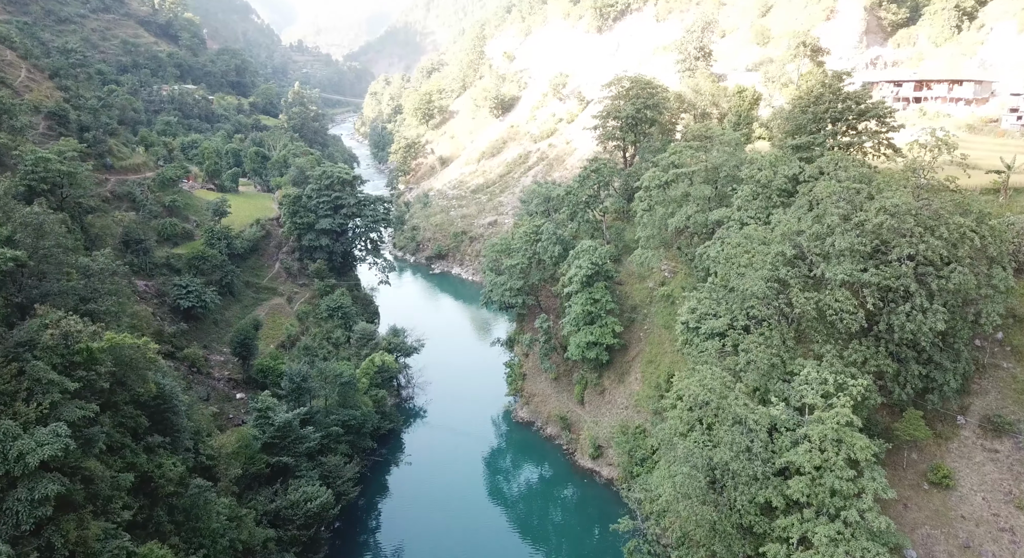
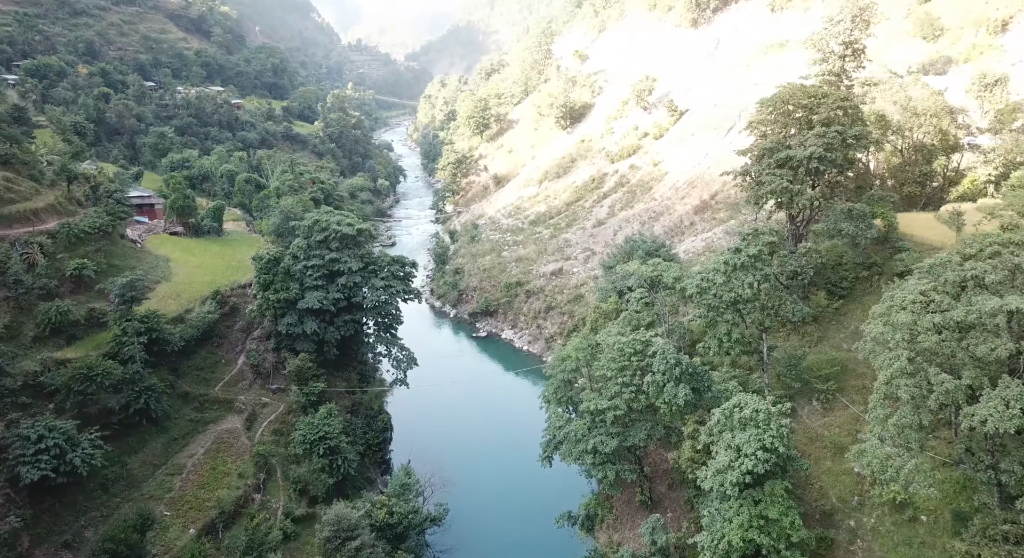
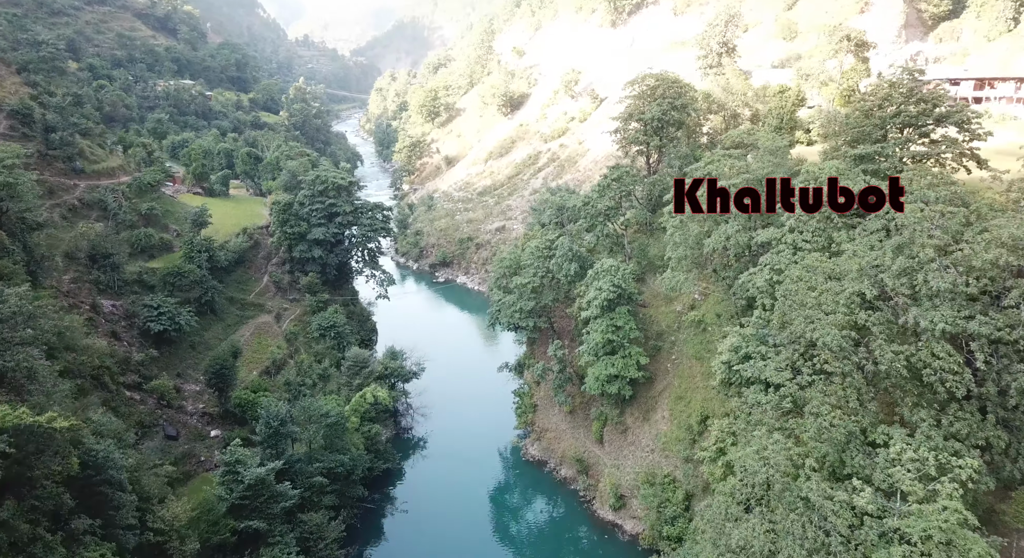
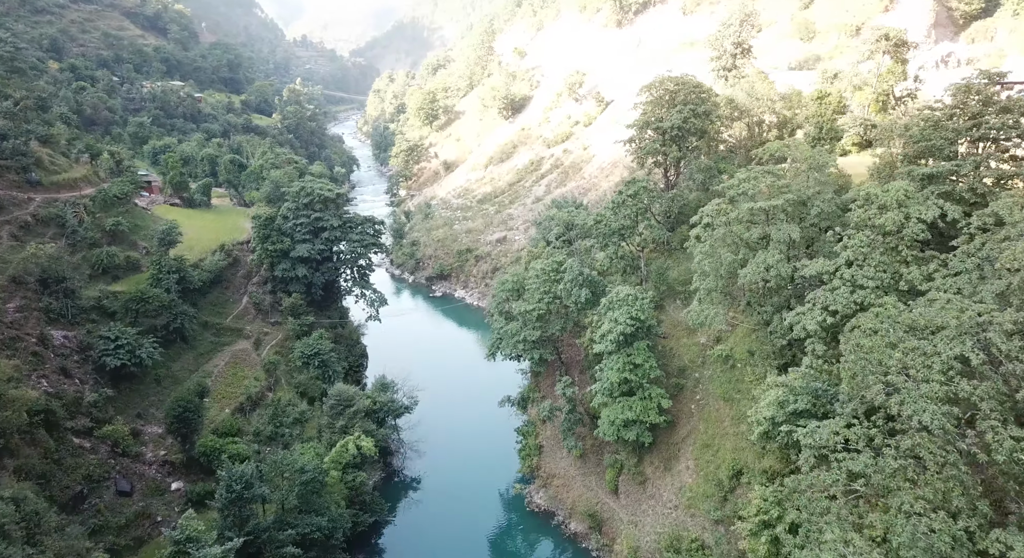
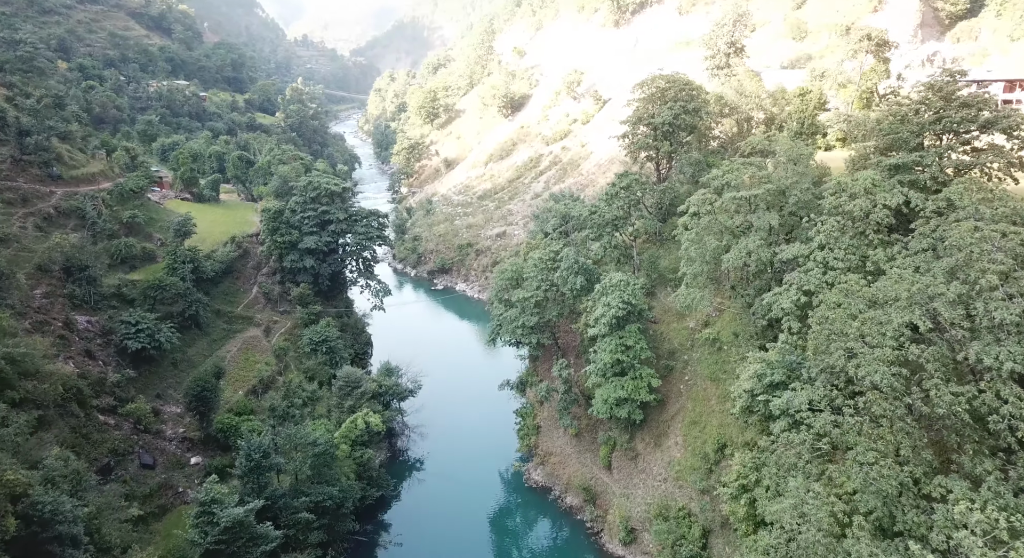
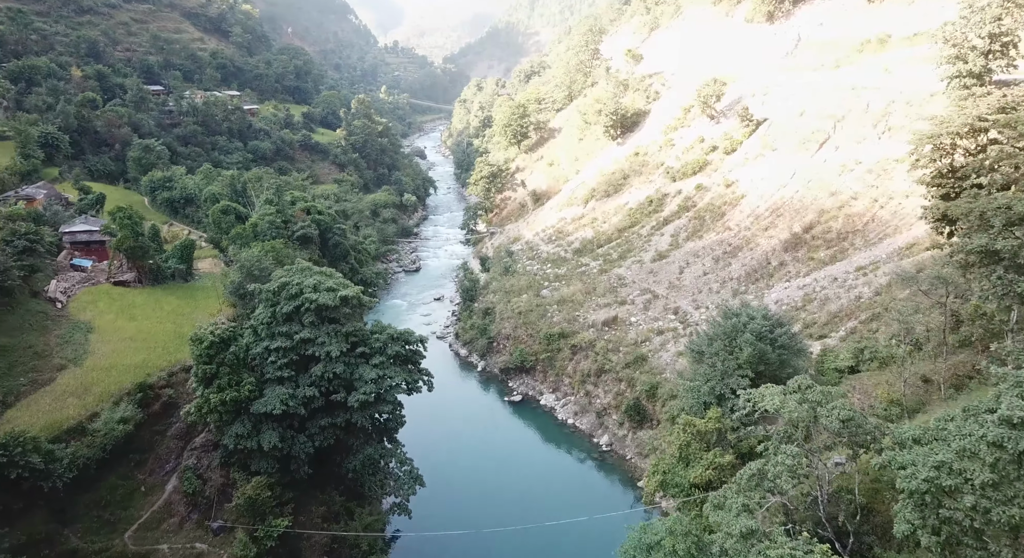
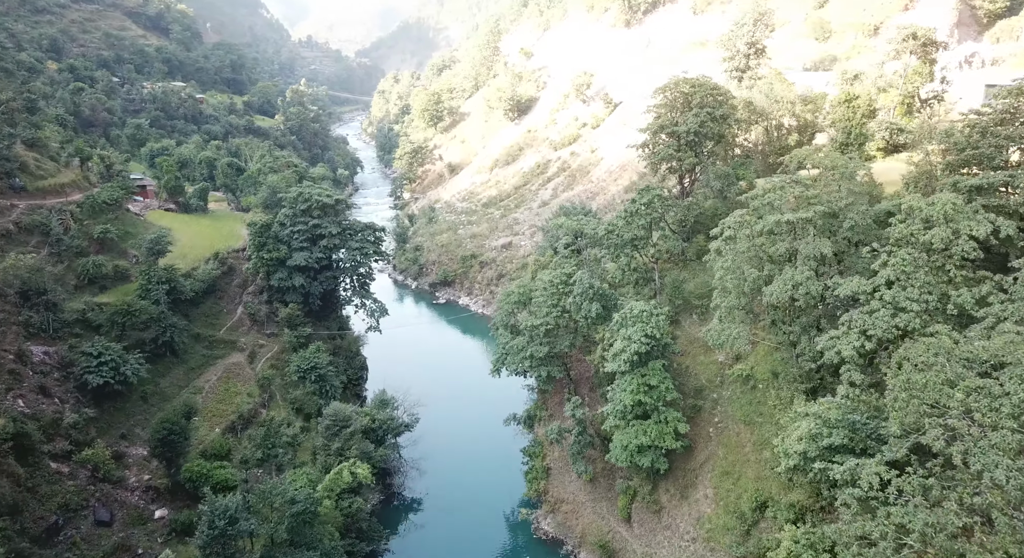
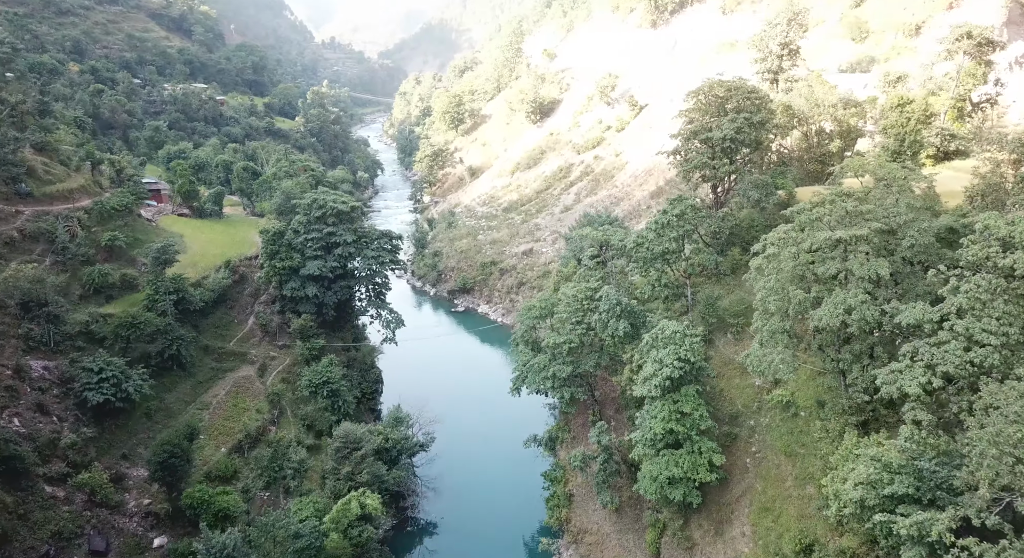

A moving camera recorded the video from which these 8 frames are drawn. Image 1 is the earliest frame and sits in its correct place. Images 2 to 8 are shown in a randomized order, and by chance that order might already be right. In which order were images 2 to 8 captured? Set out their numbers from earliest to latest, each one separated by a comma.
3, 5, 4, 7, 8, 2, 6
